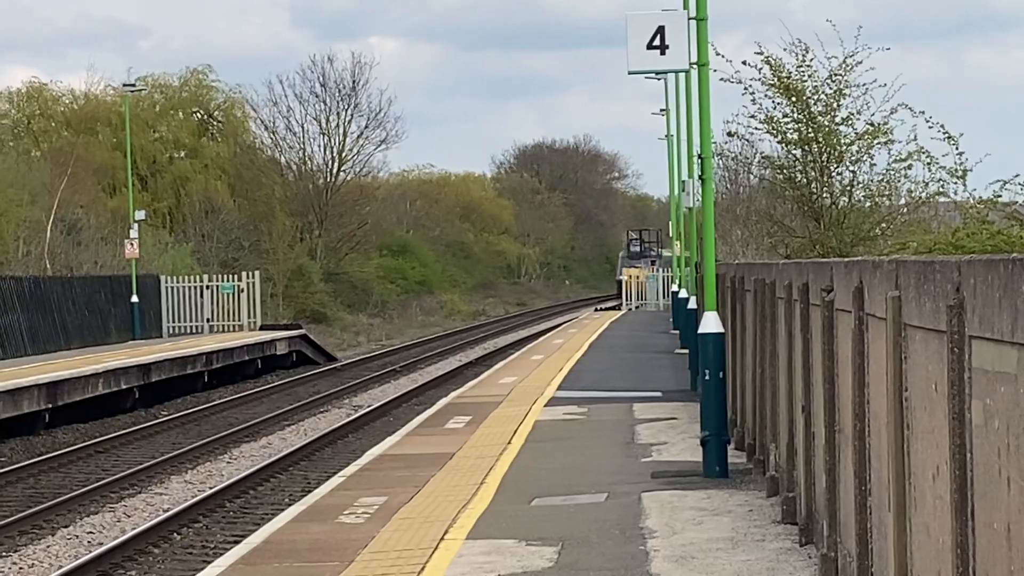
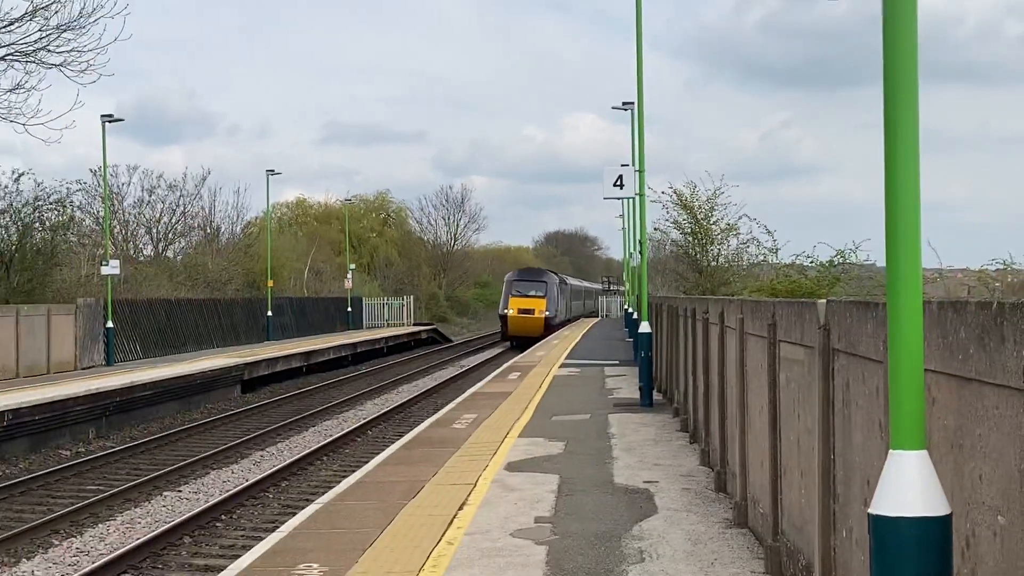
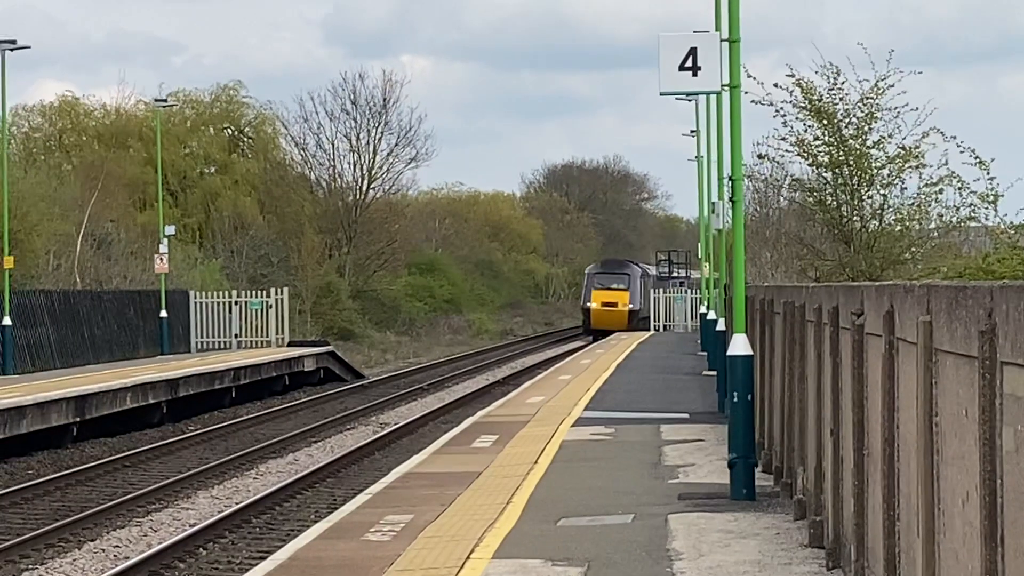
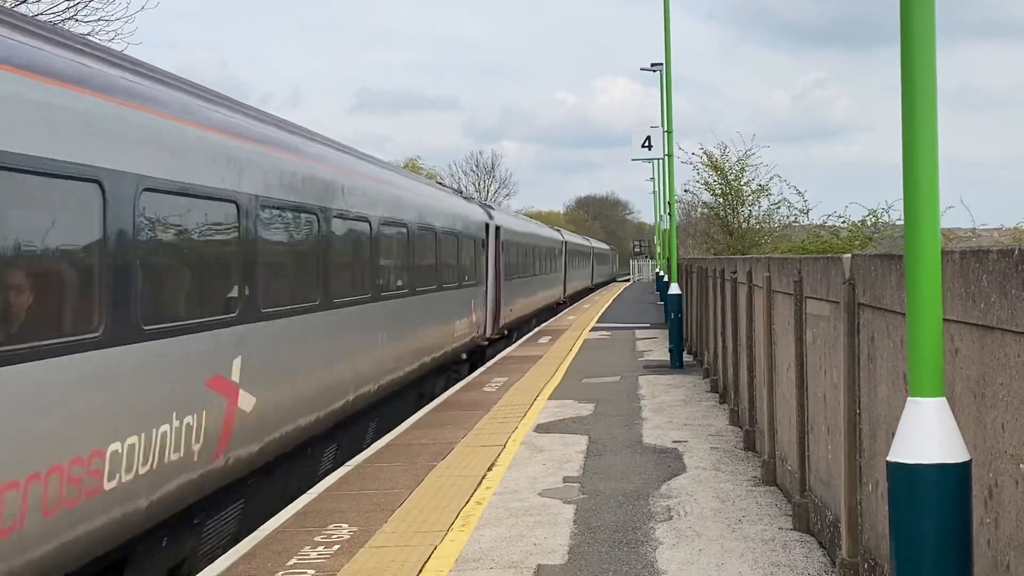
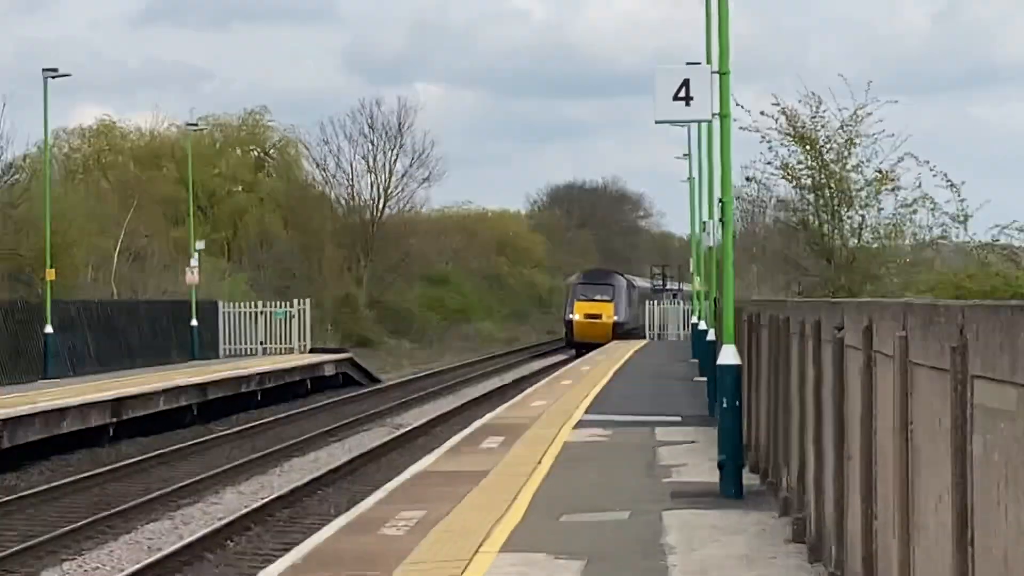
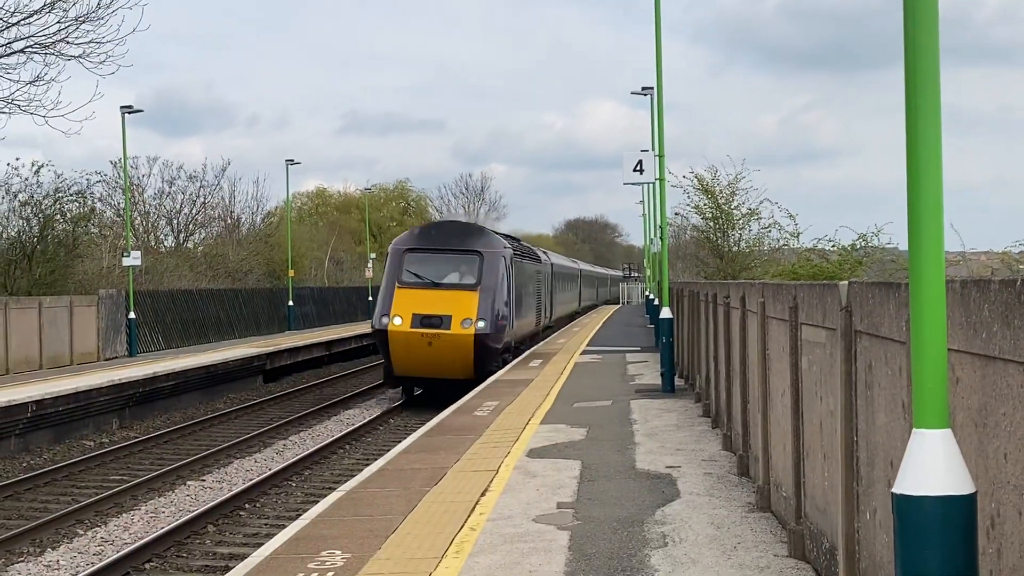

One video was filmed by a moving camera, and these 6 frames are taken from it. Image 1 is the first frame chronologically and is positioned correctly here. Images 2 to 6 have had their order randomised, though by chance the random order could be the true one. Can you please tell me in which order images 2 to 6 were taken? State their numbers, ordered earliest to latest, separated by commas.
3, 5, 2, 6, 4
